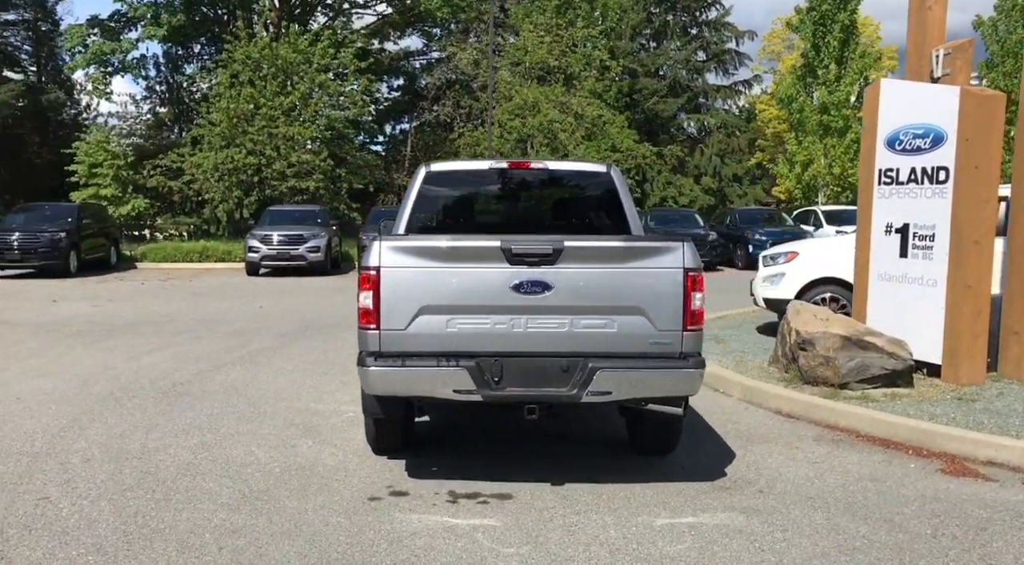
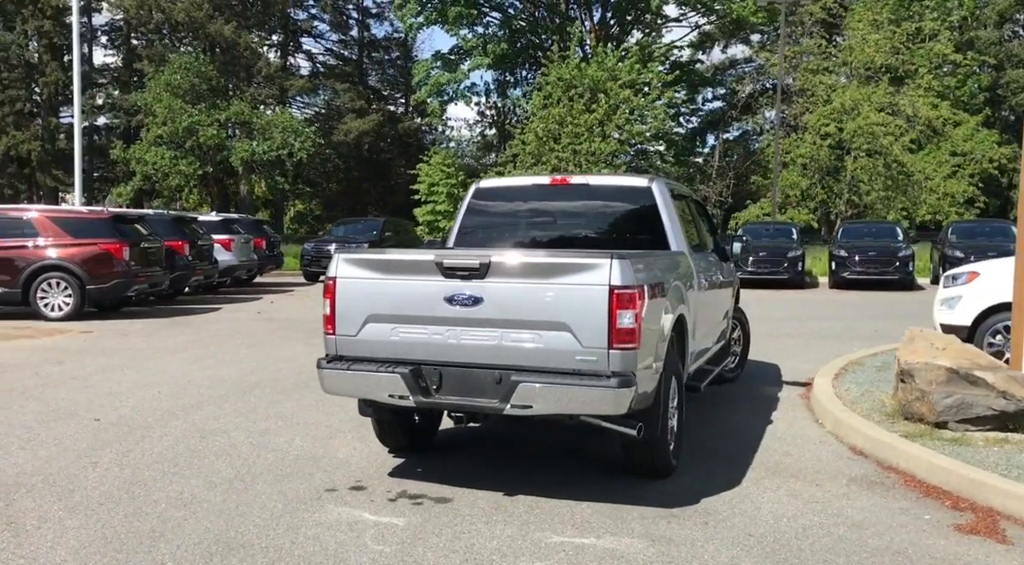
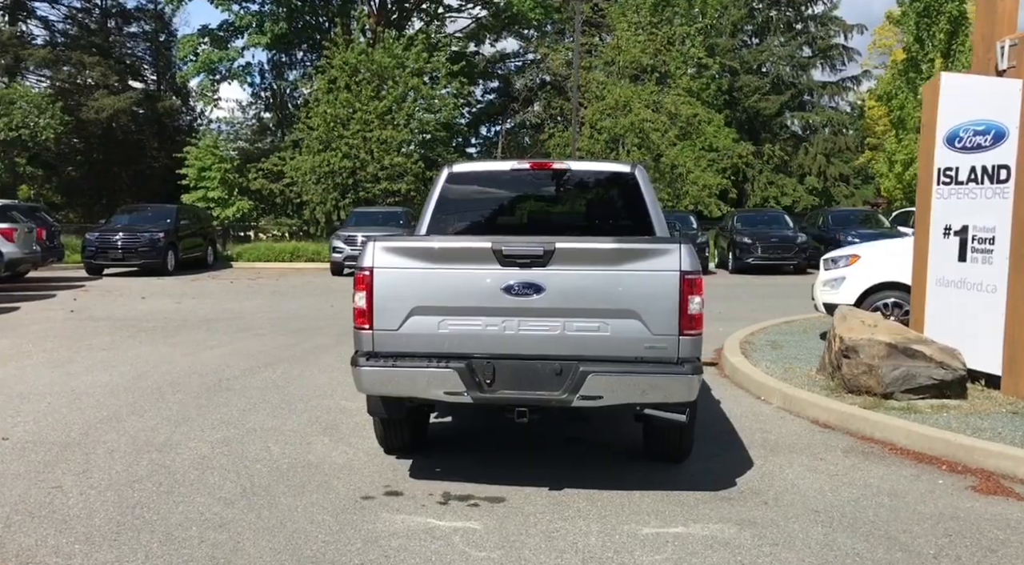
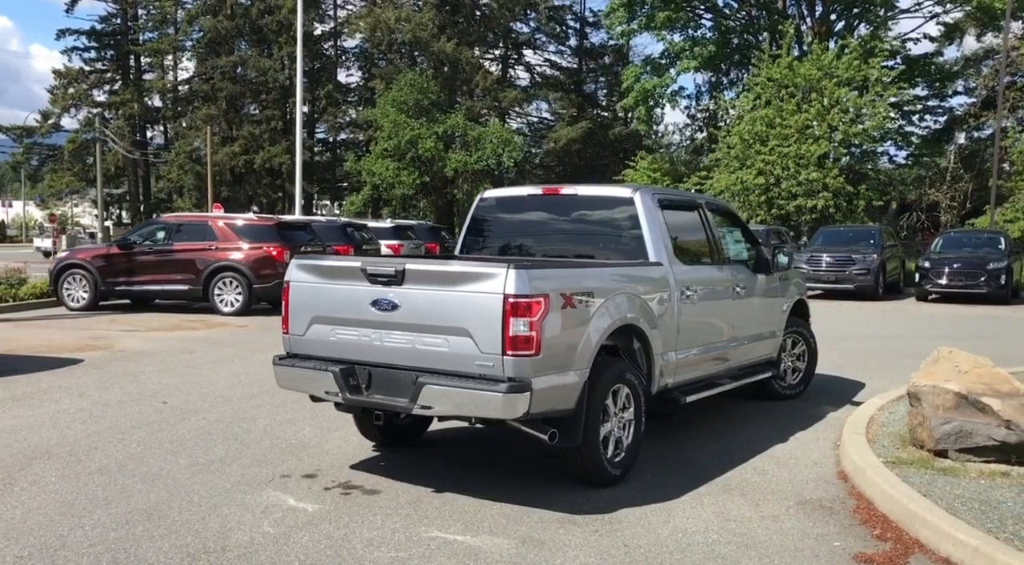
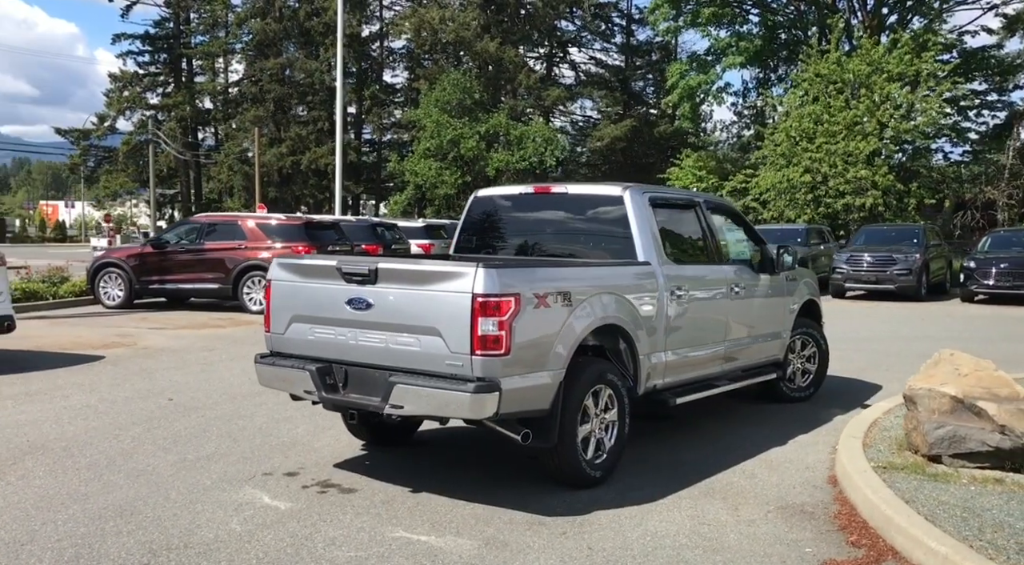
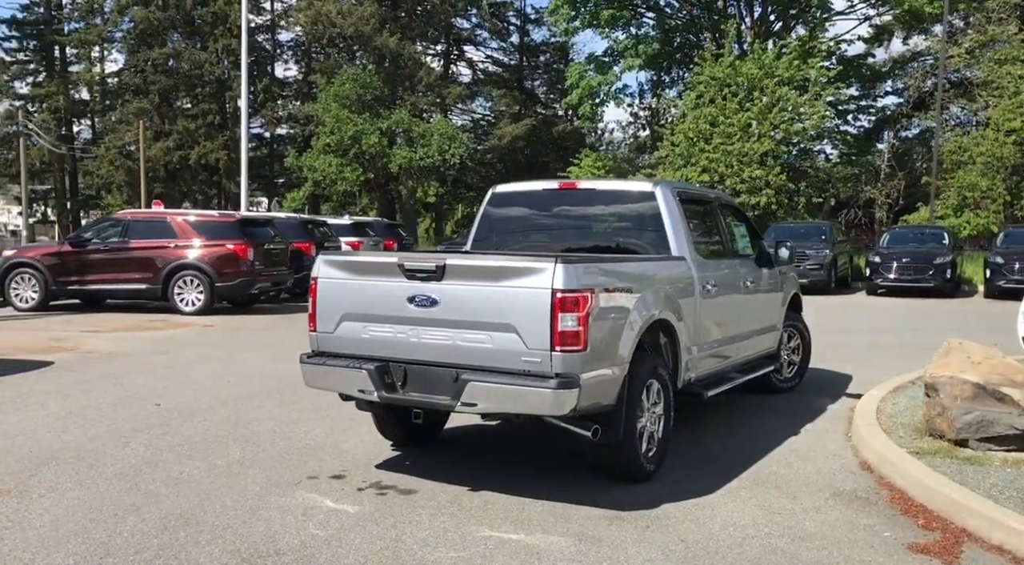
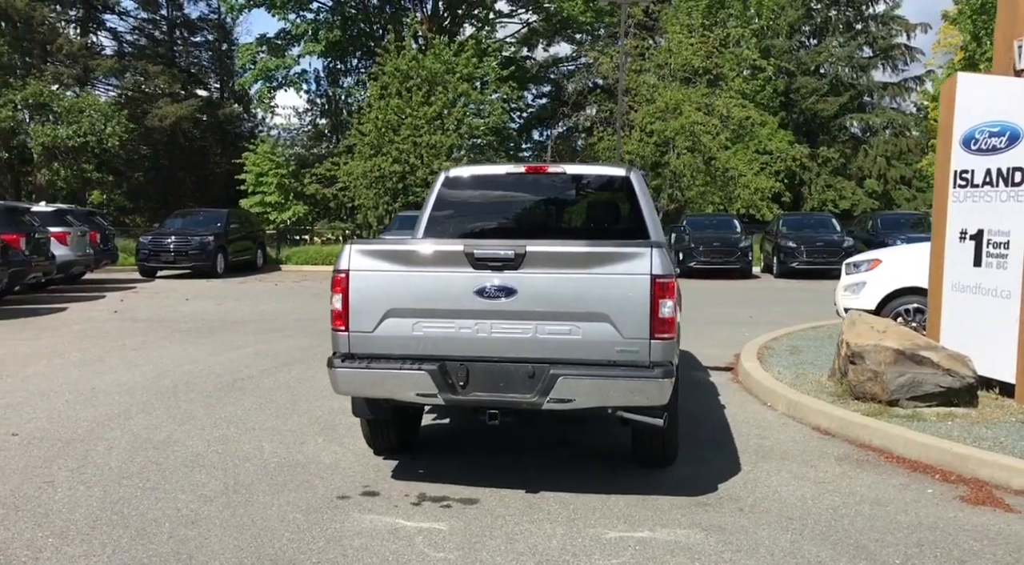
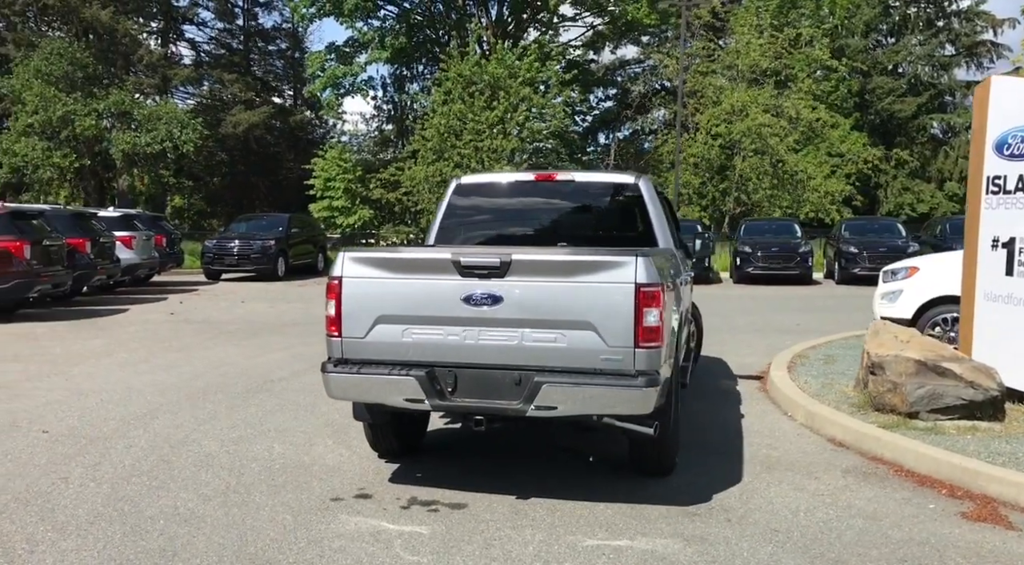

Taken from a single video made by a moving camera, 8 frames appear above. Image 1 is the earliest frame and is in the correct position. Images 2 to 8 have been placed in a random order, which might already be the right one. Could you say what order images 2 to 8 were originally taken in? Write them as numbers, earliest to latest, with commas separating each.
3, 7, 8, 2, 6, 4, 5
